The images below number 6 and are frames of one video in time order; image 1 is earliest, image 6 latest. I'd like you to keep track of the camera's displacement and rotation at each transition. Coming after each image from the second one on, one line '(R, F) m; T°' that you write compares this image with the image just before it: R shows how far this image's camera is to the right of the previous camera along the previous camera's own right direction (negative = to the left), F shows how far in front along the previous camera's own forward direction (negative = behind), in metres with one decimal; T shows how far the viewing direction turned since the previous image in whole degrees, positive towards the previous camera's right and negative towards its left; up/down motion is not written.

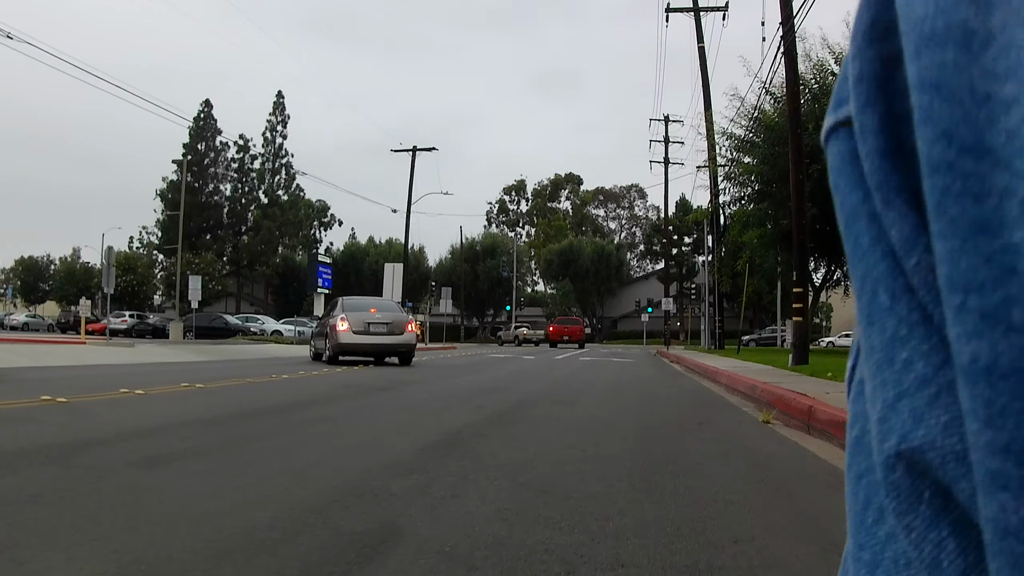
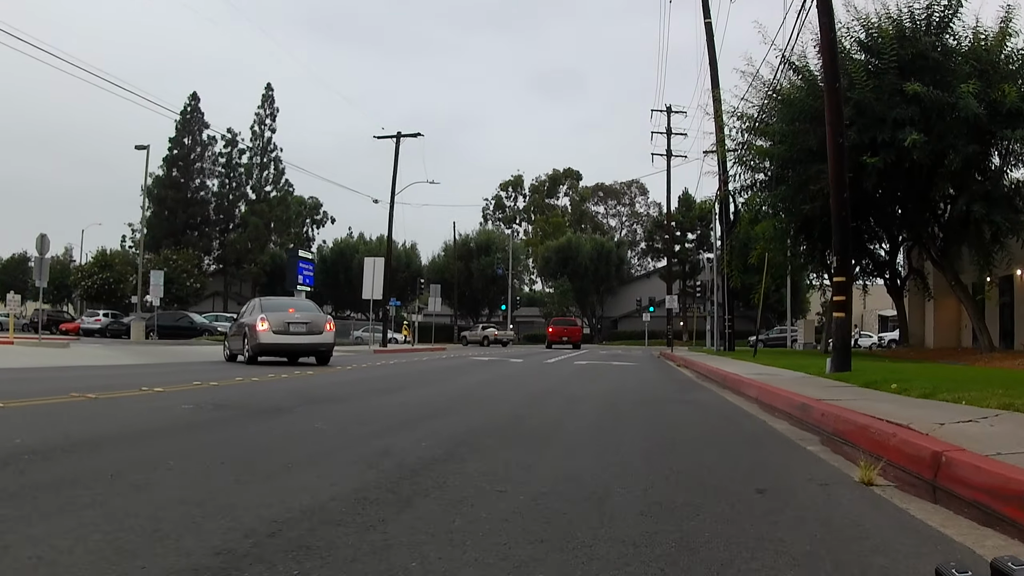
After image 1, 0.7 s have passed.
(+0.3, +2.4) m; 0°
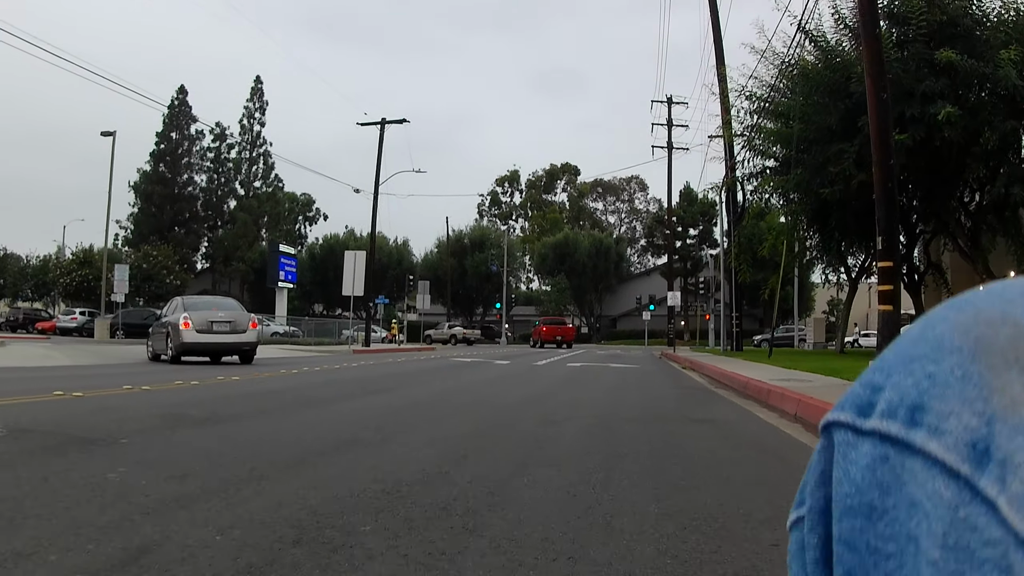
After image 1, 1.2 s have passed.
(+0.3, +1.8) m; 0°
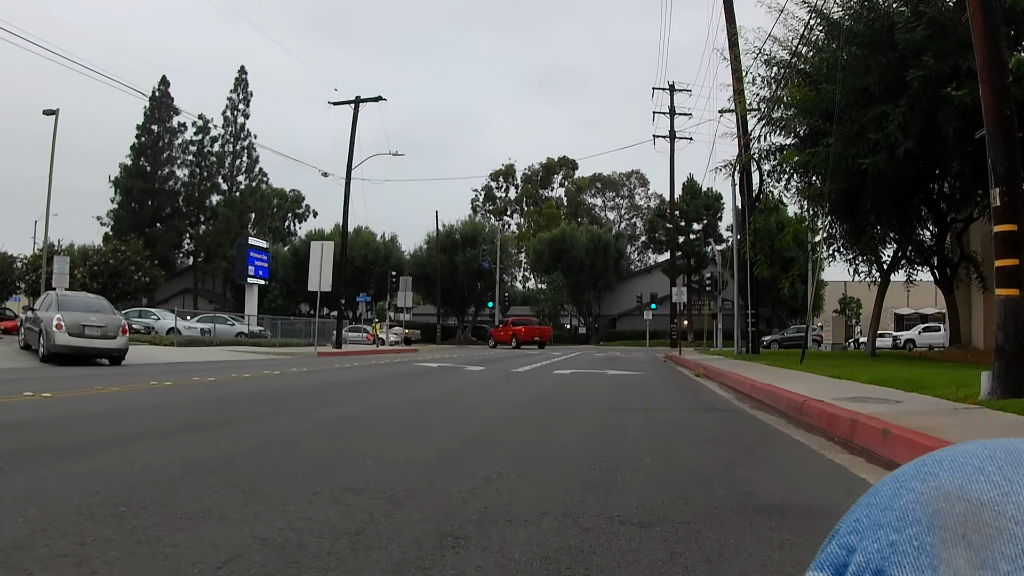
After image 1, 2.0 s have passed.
(+0.4, +2.7) m; 0°
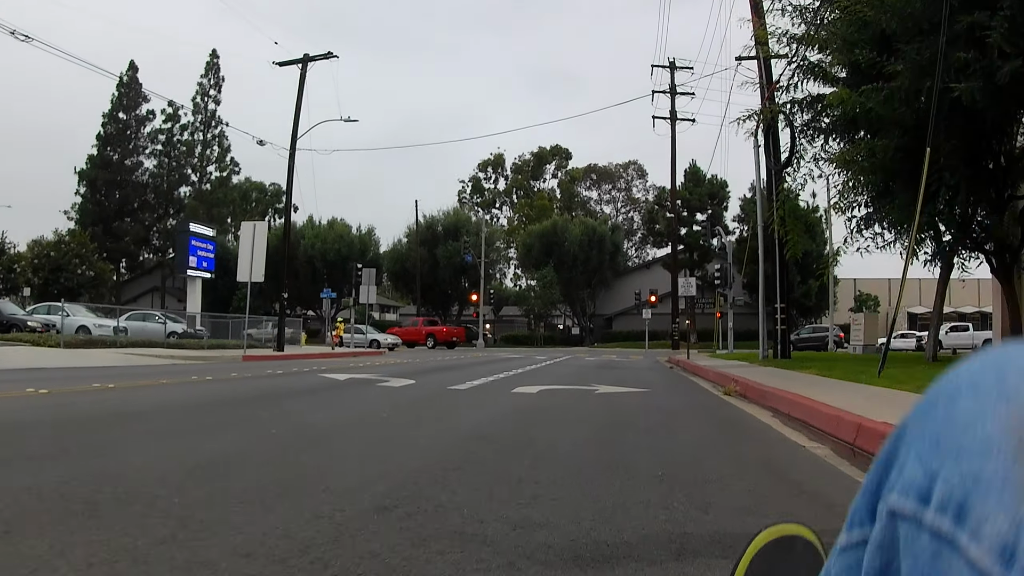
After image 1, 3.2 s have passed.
(+0.6, +3.8) m; 0°
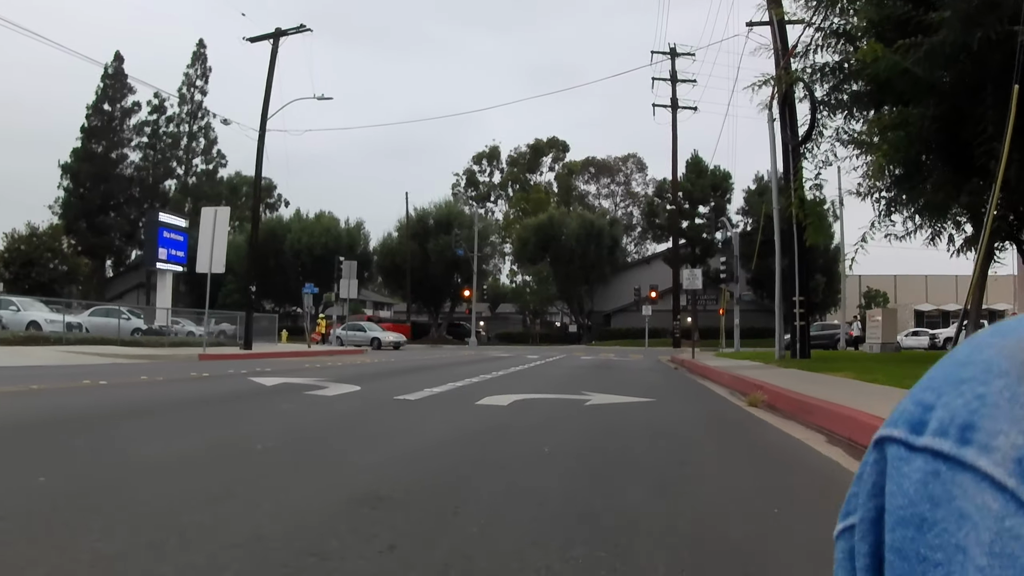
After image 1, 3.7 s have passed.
(+0.2, +1.6) m; 0°
